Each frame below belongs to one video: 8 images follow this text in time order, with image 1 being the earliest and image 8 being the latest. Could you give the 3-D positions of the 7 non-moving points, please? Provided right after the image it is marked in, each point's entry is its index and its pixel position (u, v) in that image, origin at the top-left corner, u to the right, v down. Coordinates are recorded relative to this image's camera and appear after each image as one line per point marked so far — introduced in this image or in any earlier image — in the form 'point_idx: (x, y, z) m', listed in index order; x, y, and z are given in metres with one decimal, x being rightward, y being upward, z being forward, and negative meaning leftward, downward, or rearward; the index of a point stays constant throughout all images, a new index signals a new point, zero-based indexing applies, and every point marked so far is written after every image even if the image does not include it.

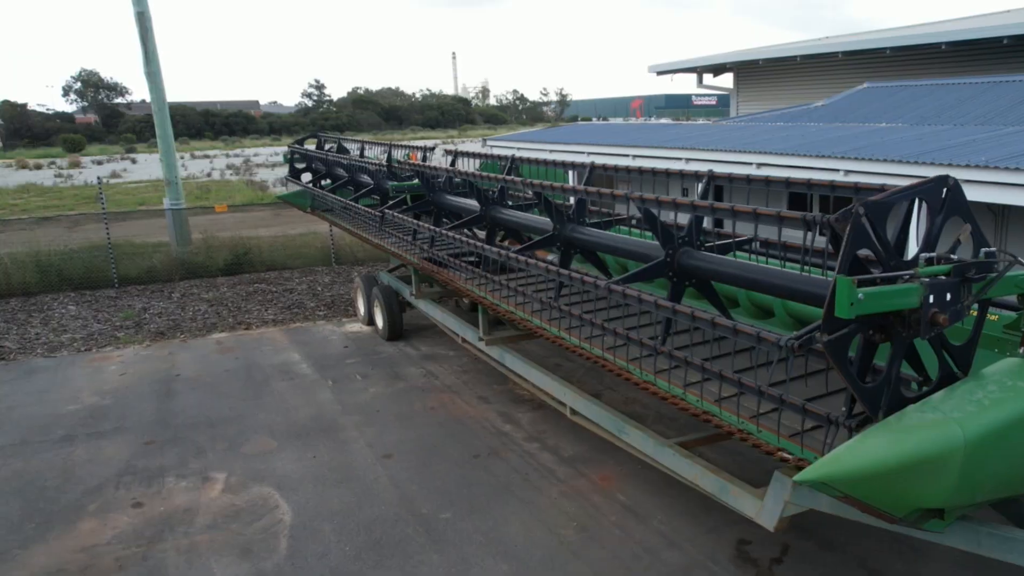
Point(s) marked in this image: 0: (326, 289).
0: (-2.4, 0.0, +12.3) m
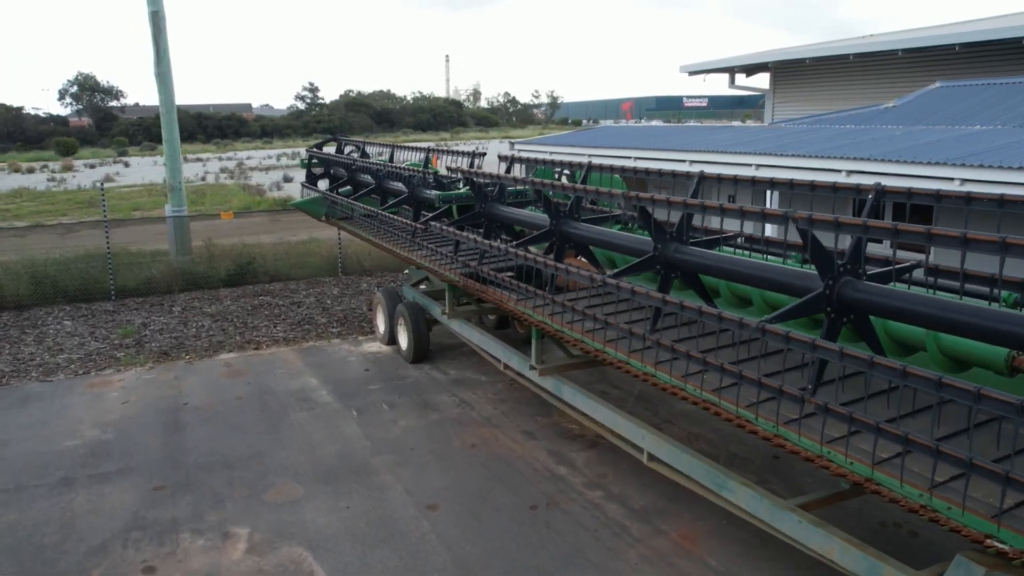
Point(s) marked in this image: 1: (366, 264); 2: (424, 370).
0: (-2.1, -0.2, +11.6) m
1: (-2.2, +0.4, +14.4) m
2: (-0.8, -0.7, +8.3) m
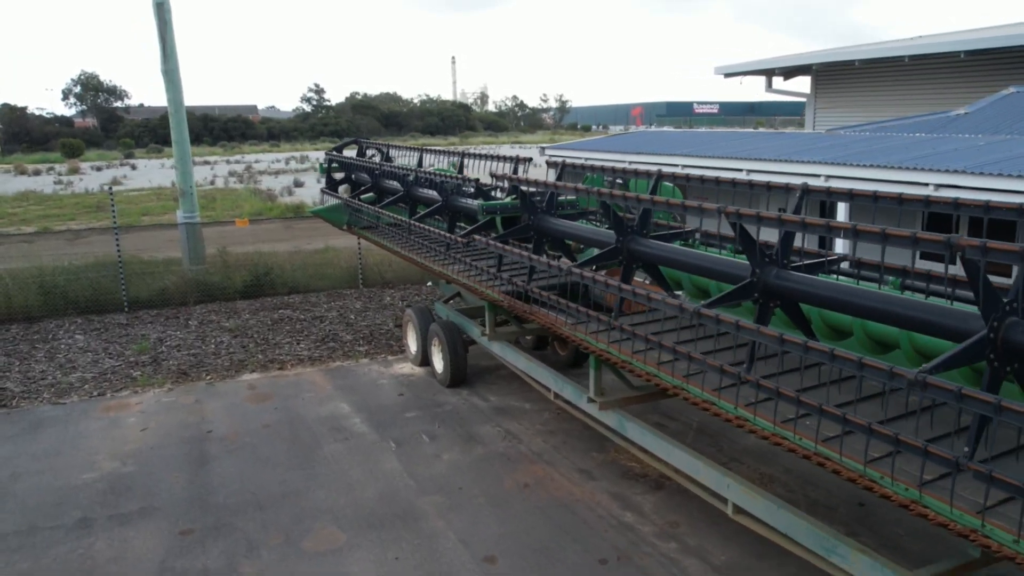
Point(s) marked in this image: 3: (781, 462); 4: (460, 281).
0: (-1.8, -0.4, +11.1) m
1: (-1.8, +0.2, +13.9) m
2: (-0.4, -0.9, +7.7) m
3: (+1.8, -1.2, +6.4) m
4: (-0.4, +0.1, +7.6) m
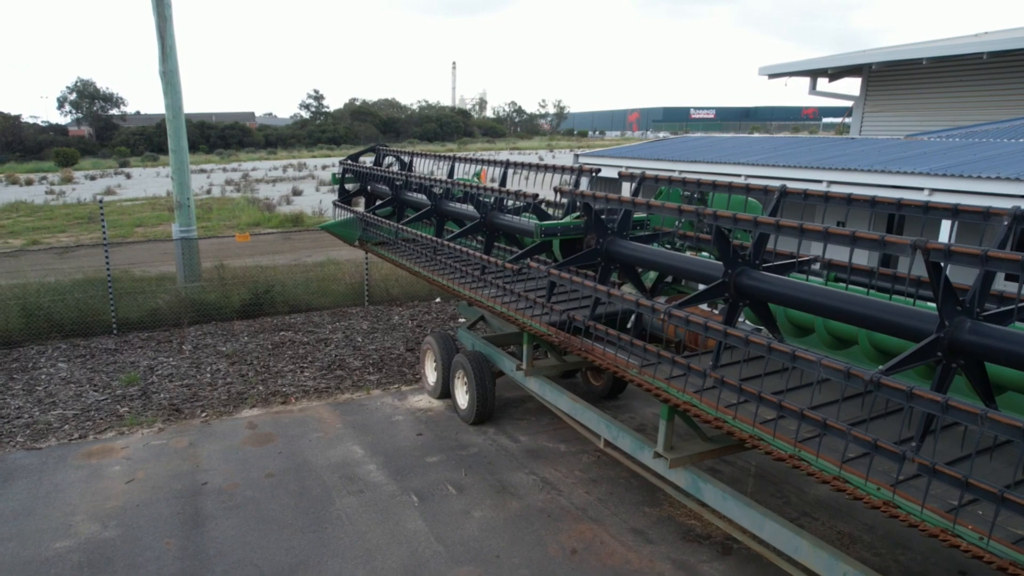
0: (-1.5, -0.6, +10.2) m
1: (-1.6, 0.0, +13.0) m
2: (-0.2, -1.1, +6.9) m
3: (+2.0, -1.3, +5.6) m
4: (-0.2, -0.1, +6.8) m
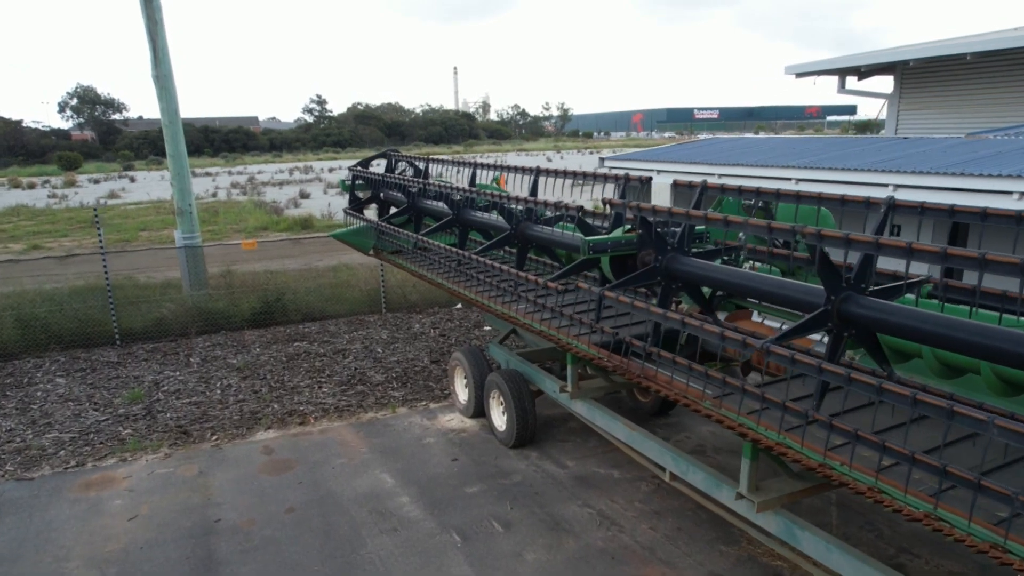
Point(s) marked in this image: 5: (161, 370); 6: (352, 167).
0: (-1.2, -0.6, +9.5) m
1: (-1.3, -0.1, +12.4) m
2: (+0.1, -1.1, +6.2) m
3: (+2.3, -1.4, +4.9) m
4: (+0.1, -0.2, +6.1) m
5: (-3.4, -0.8, +9.2) m
6: (-1.7, +1.3, +10.1) m
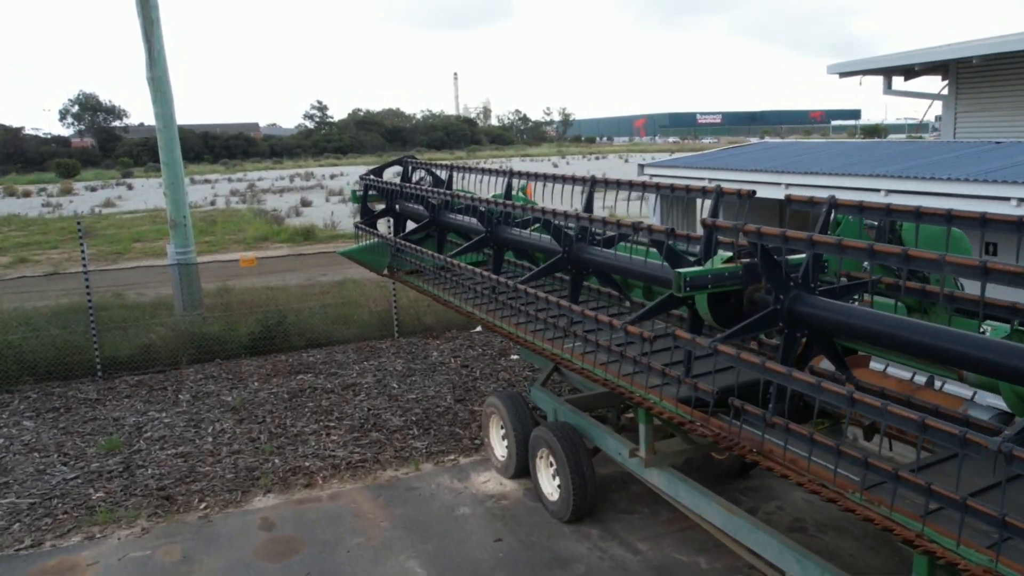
0: (-0.9, -0.9, +8.3) m
1: (-1.0, -0.4, +11.2) m
2: (+0.4, -1.3, +5.0) m
3: (+2.6, -1.6, +3.7) m
4: (+0.4, -0.4, +4.9) m
5: (-3.1, -1.0, +8.0) m
6: (-1.4, +1.1, +8.9) m
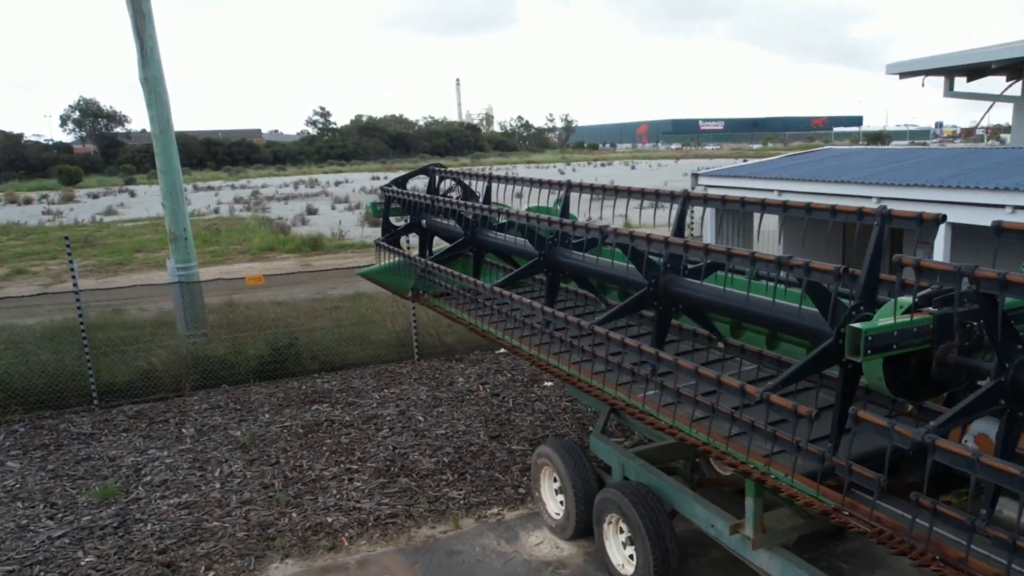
0: (-0.6, -1.0, +7.5) m
1: (-0.7, -0.6, +10.4) m
2: (+0.7, -1.5, +4.2) m
3: (+2.9, -1.7, +2.9) m
4: (+0.7, -0.6, +4.1) m
5: (-2.8, -1.2, +7.2) m
6: (-1.1, +0.9, +8.1) m
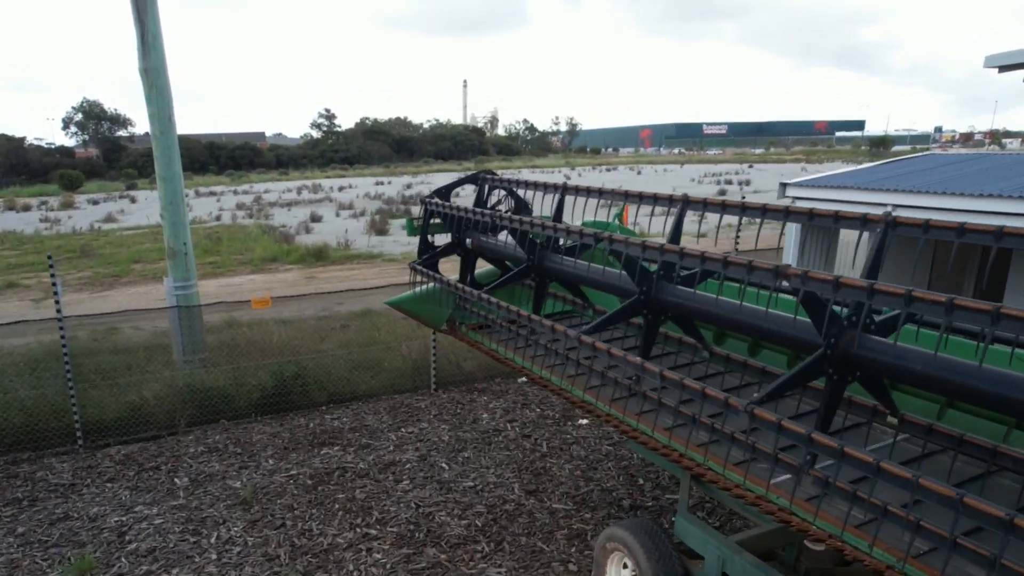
0: (-0.4, -1.3, +6.6) m
1: (-0.4, -0.8, +9.5) m
2: (+1.0, -1.7, +3.3) m
3: (+3.2, -1.9, +1.9) m
4: (+1.0, -0.7, +3.2) m
5: (-2.5, -1.4, +6.3) m
6: (-0.8, +0.7, +7.2) m
